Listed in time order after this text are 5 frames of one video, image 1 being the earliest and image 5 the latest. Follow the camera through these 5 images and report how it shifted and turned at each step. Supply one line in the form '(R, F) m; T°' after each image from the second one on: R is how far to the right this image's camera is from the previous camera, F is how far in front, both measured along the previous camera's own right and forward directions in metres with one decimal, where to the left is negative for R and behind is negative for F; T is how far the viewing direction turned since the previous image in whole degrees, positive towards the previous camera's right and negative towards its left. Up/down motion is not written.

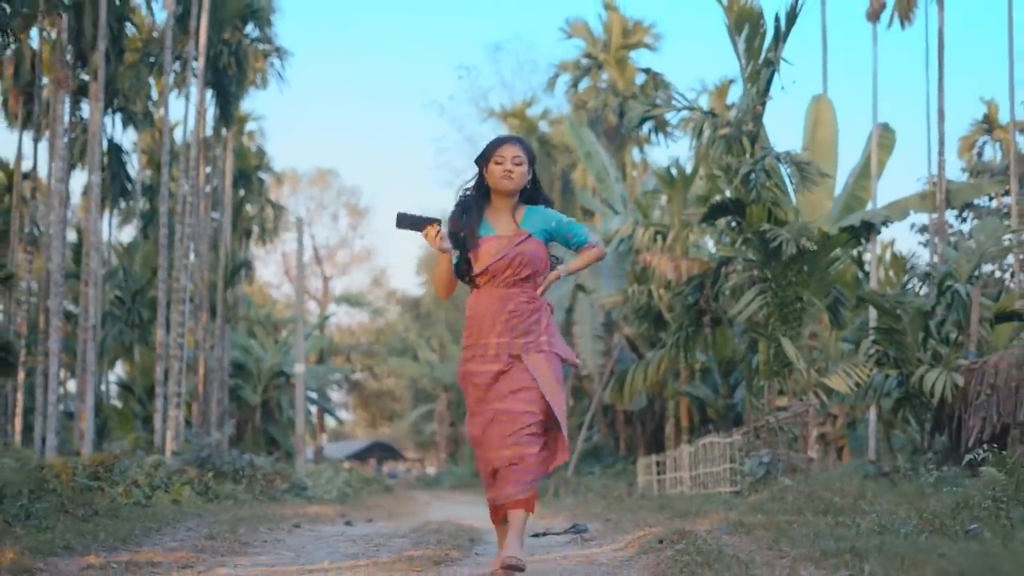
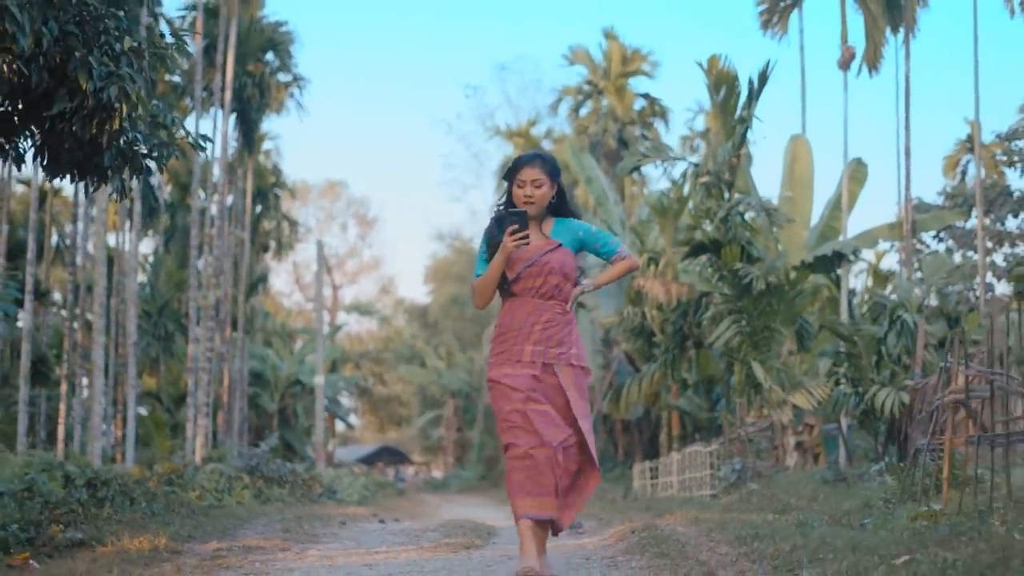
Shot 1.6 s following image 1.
(0.0, -1.9) m; 0°
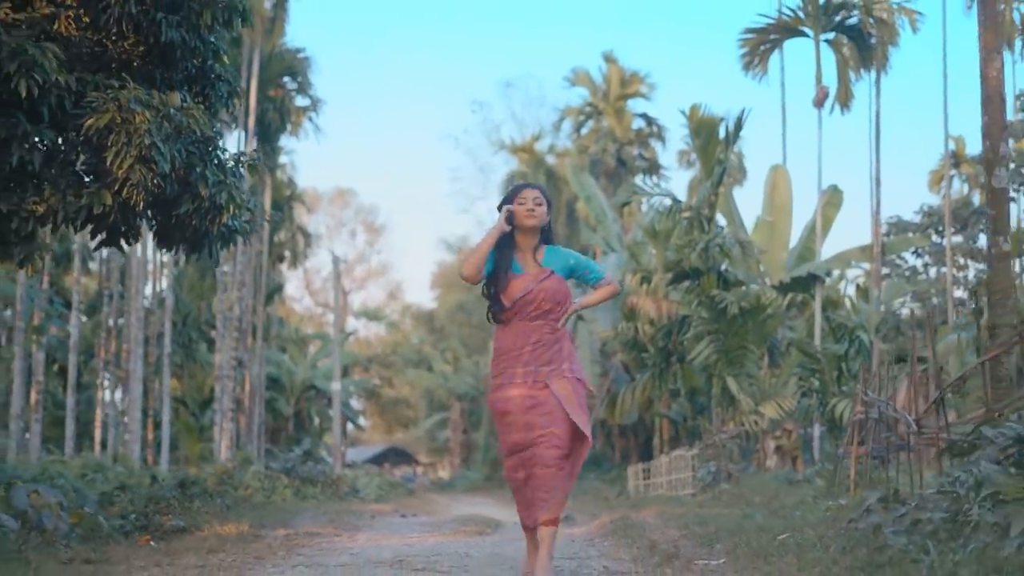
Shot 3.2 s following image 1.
(0.0, -1.9) m; 0°
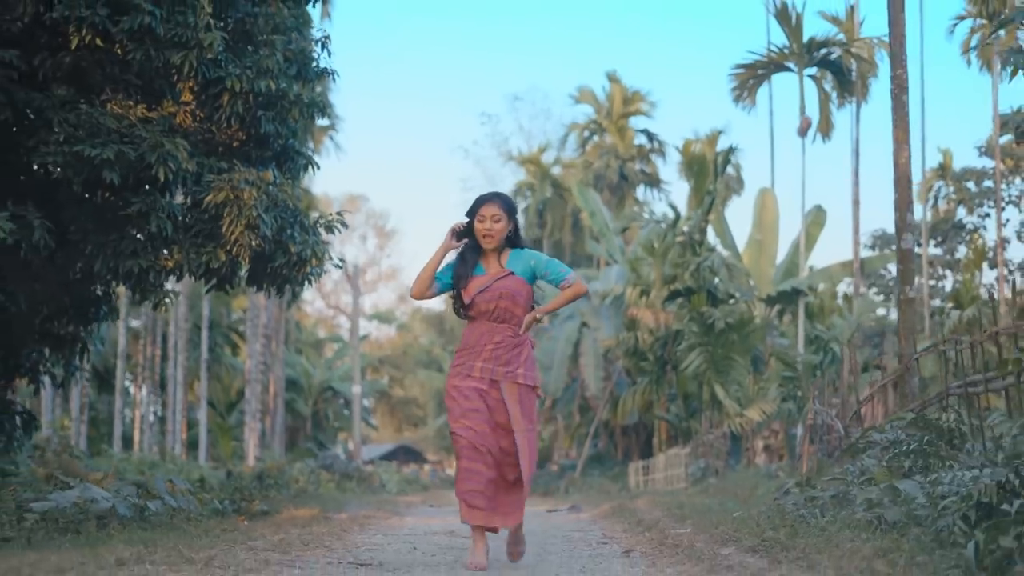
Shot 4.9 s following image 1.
(-0.1, -2.1) m; 0°
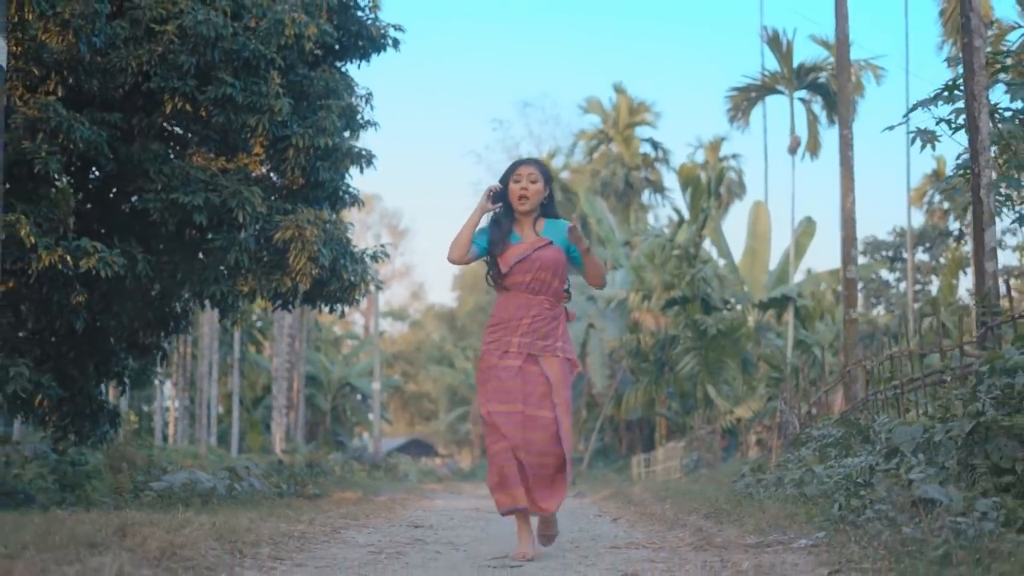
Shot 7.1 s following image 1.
(-0.1, -1.9) m; 0°
